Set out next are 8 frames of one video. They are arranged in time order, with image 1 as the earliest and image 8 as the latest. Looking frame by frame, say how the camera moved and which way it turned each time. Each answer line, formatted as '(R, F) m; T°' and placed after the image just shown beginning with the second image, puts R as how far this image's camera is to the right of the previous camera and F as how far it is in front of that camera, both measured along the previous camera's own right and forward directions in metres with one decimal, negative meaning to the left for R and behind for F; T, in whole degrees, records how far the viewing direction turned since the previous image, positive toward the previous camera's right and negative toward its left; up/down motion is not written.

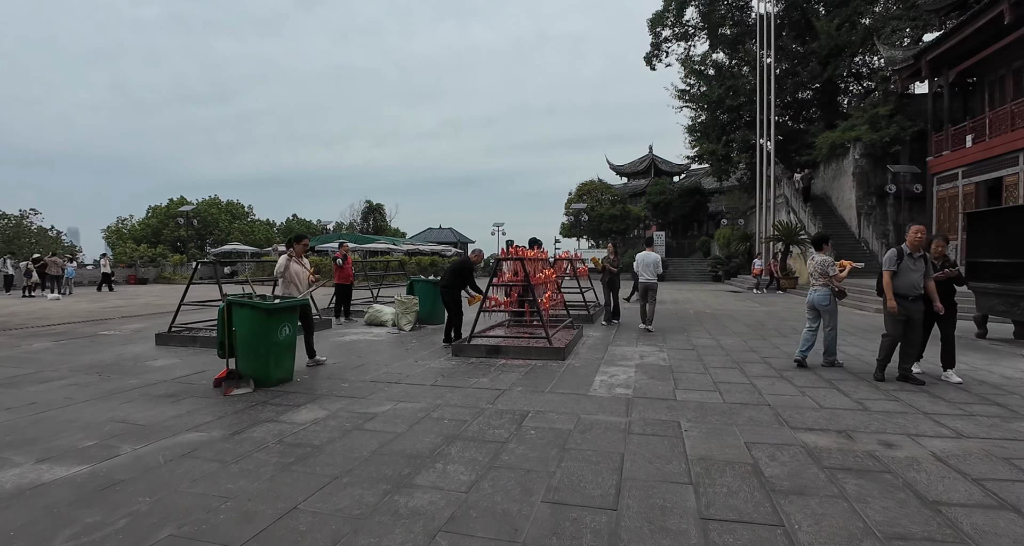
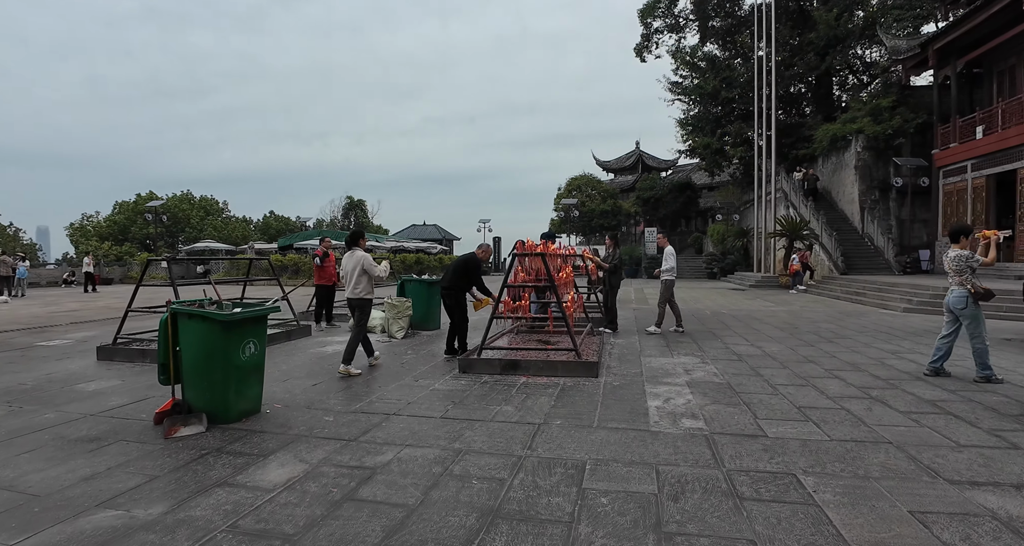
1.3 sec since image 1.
(-0.4, +1.1) m; +2°
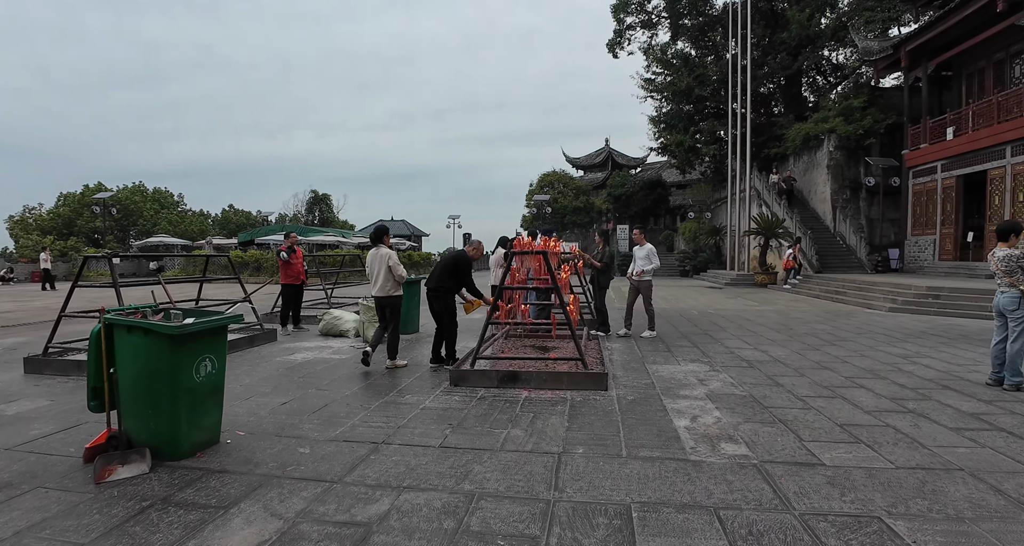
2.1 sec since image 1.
(-0.3, +0.6) m; +4°
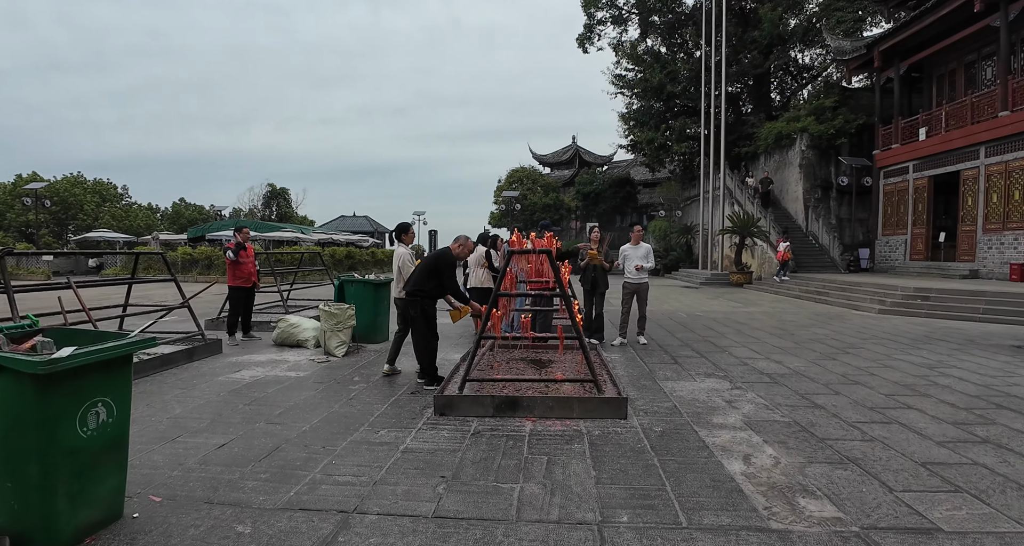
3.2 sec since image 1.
(-0.3, +0.8) m; +4°
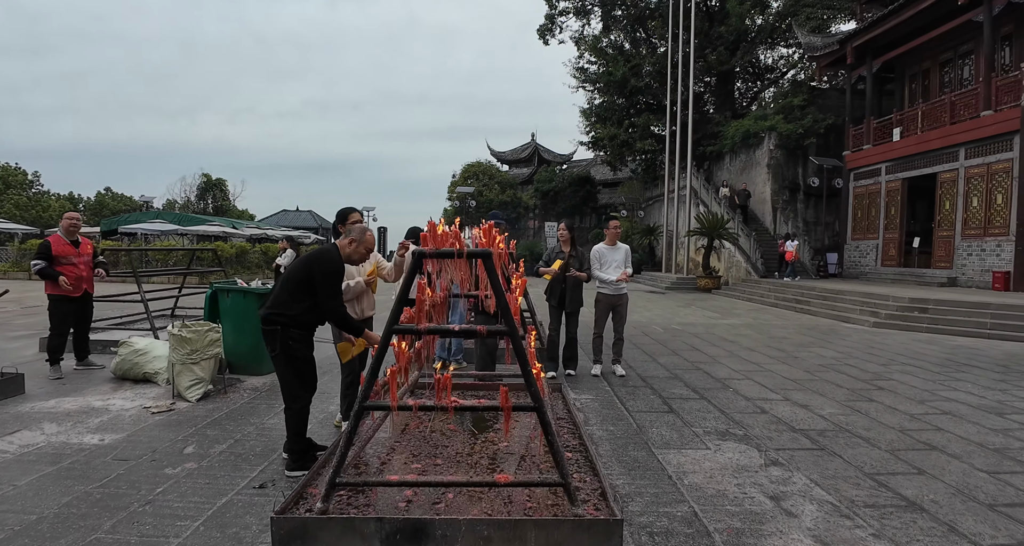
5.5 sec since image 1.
(+0.2, +1.7) m; +5°
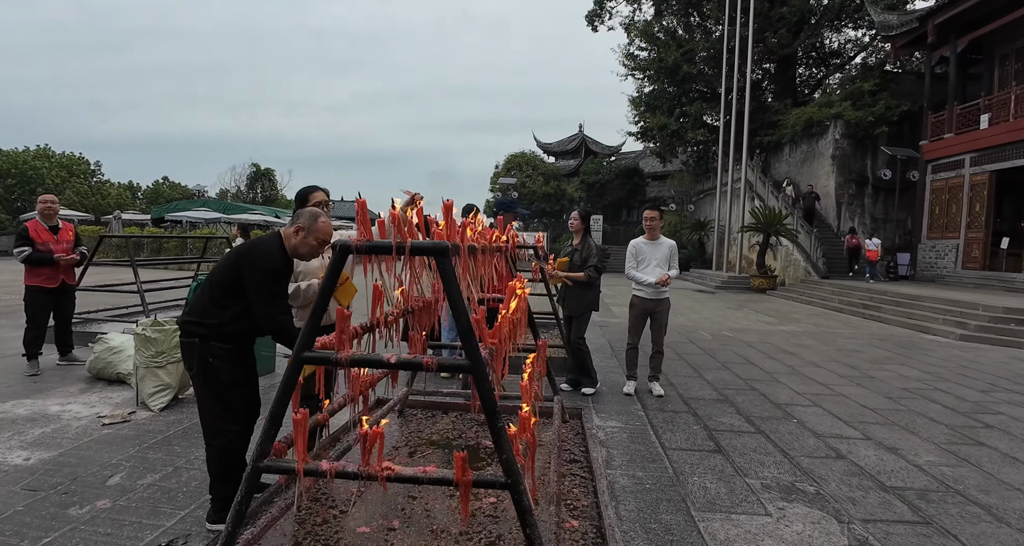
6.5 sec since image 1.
(+0.2, +0.7) m; -5°
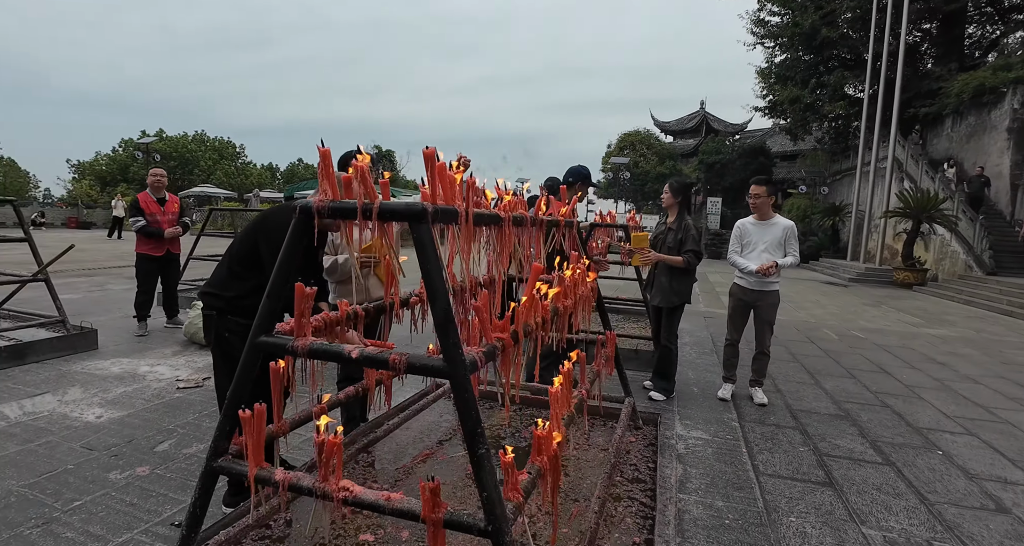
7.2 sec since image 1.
(+0.2, +0.4) m; -12°
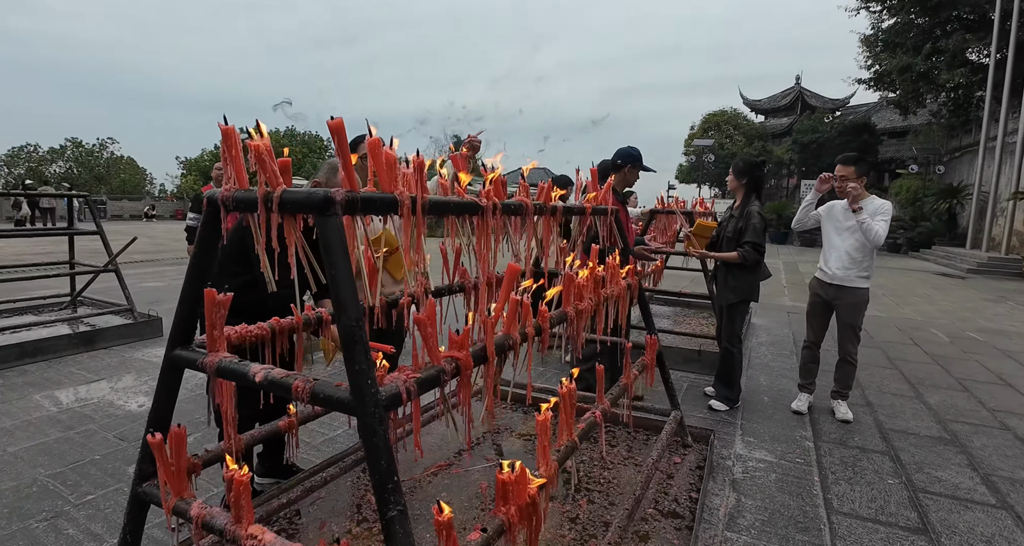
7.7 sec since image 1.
(+0.2, +0.3) m; -8°
